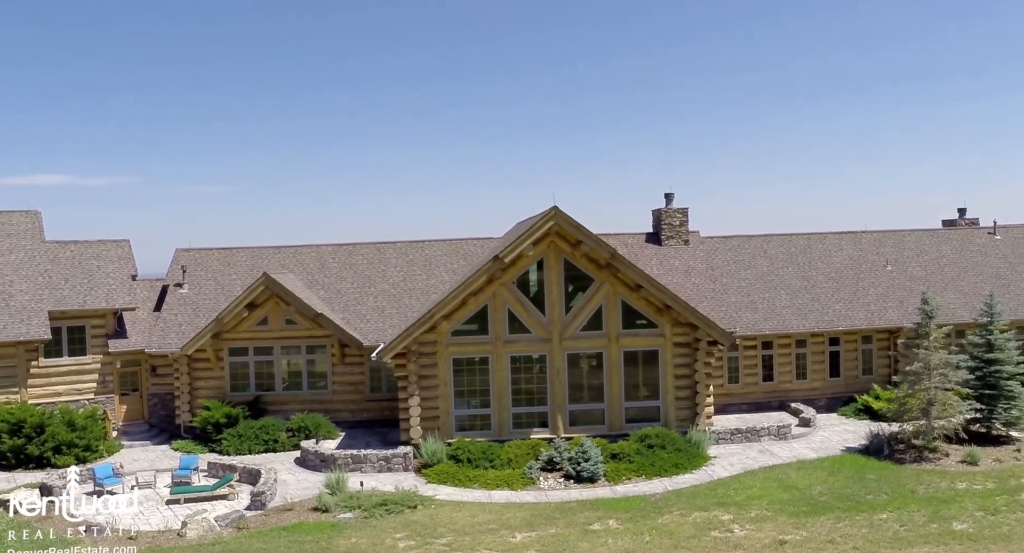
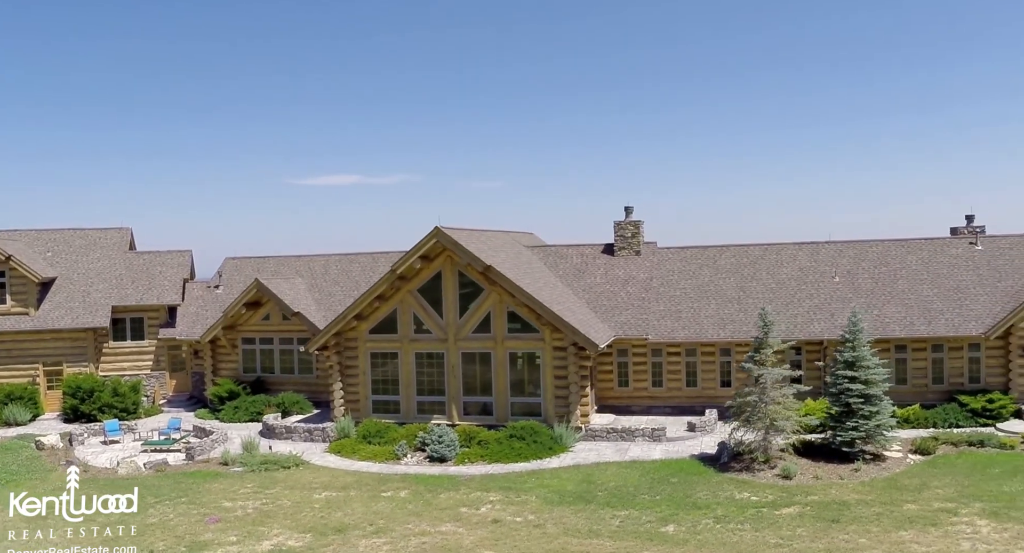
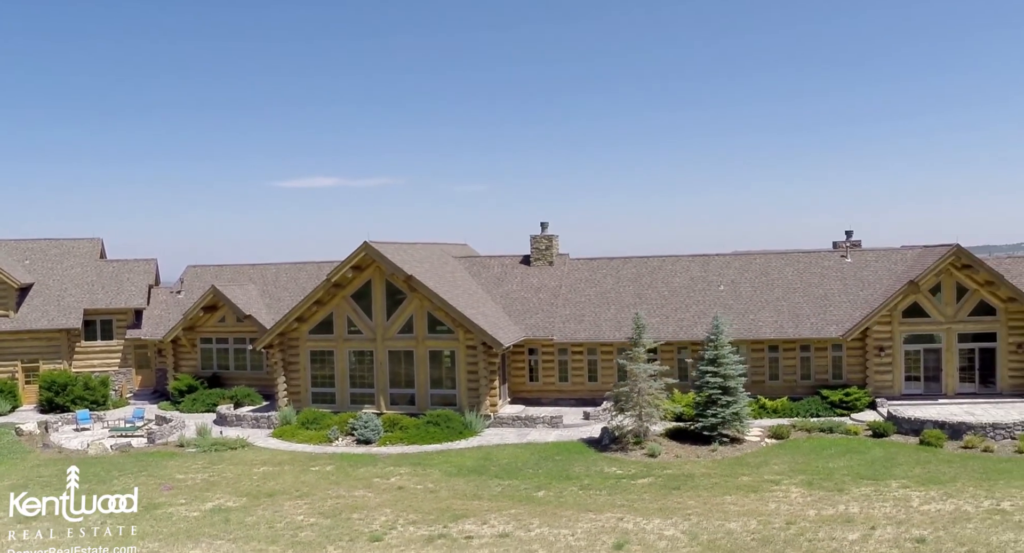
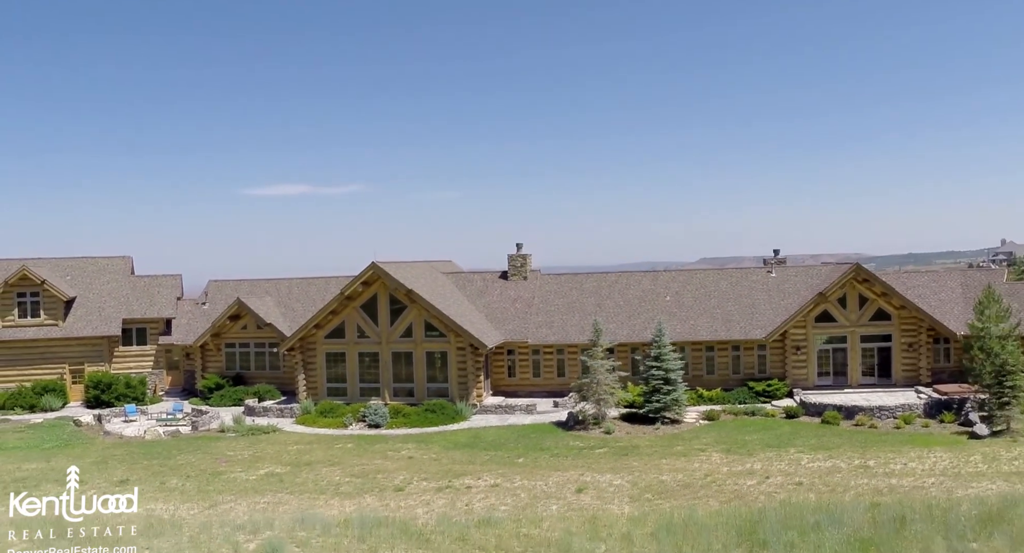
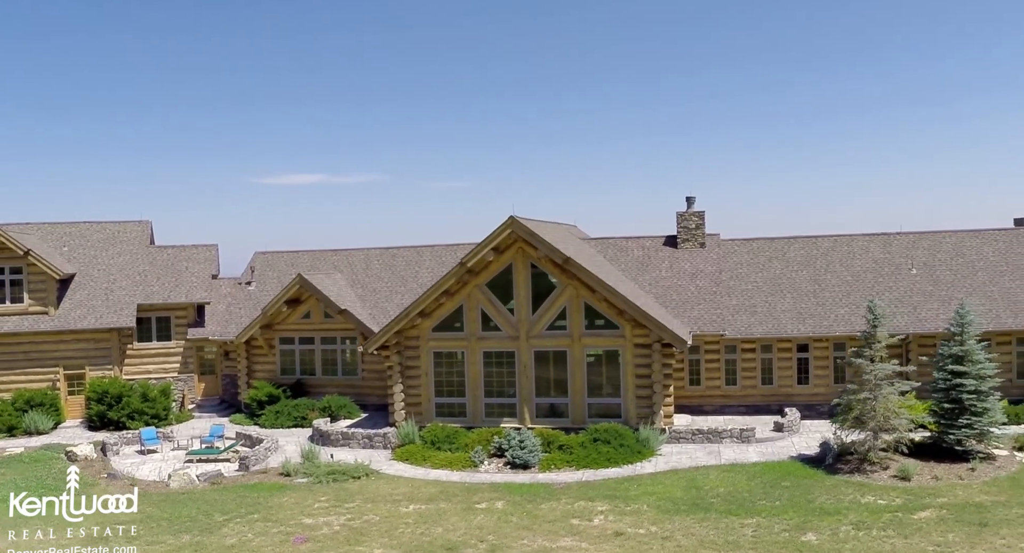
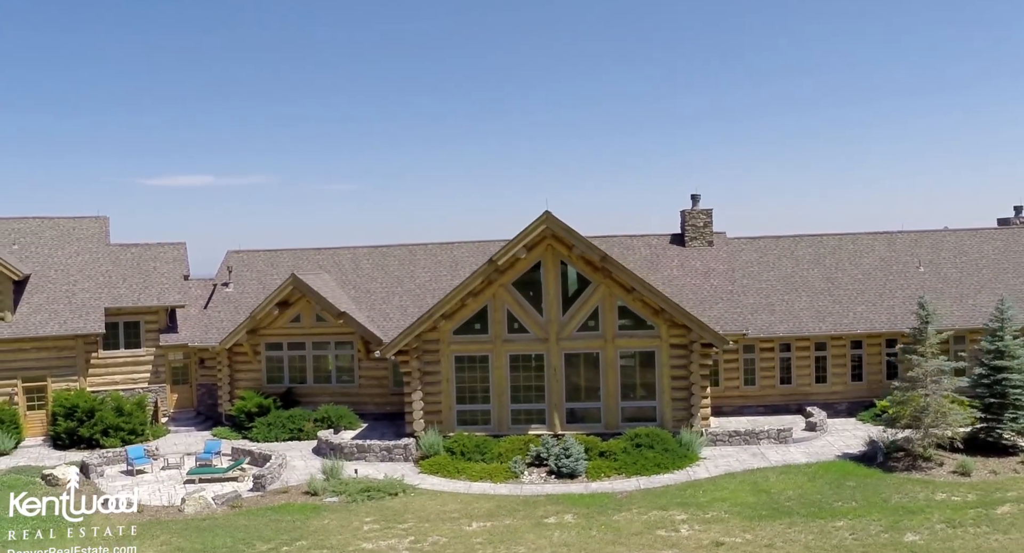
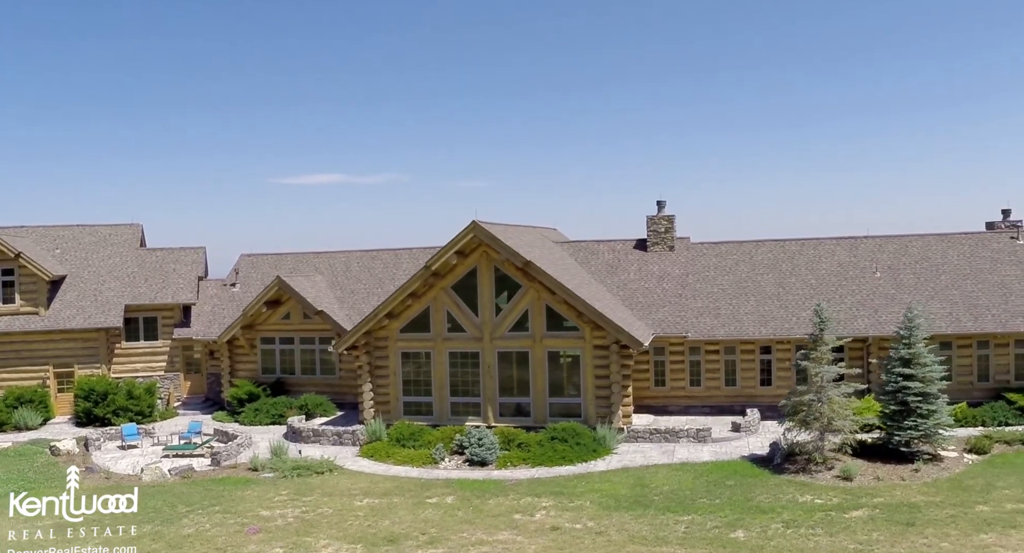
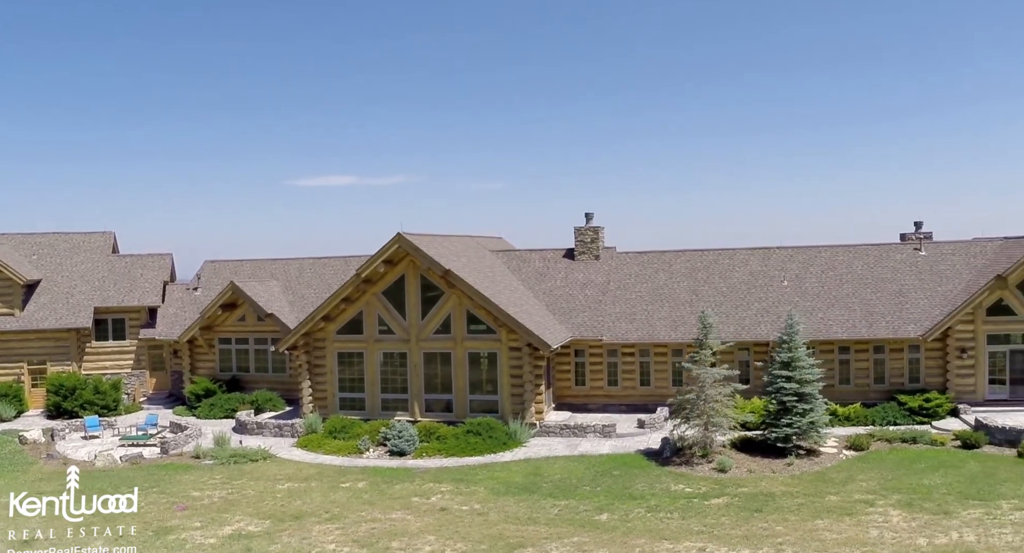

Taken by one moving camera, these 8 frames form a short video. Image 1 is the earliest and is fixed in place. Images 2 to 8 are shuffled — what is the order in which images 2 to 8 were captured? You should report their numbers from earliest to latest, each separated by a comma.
6, 5, 7, 2, 8, 3, 4
